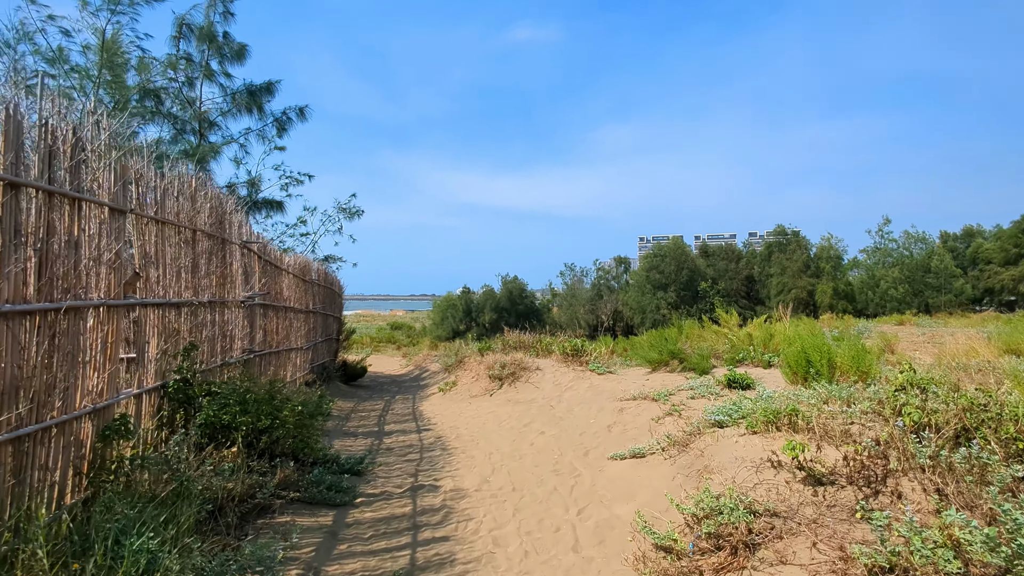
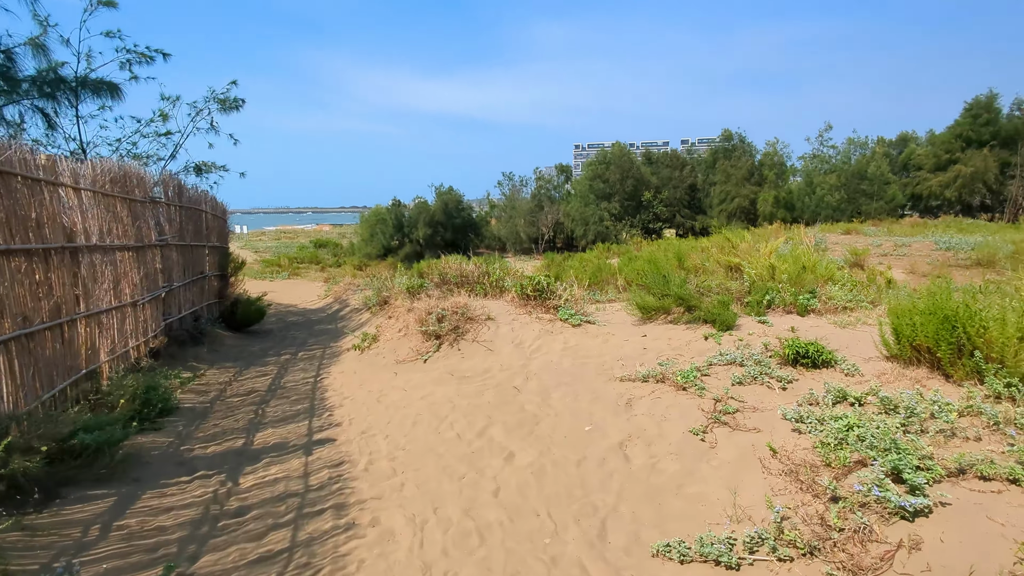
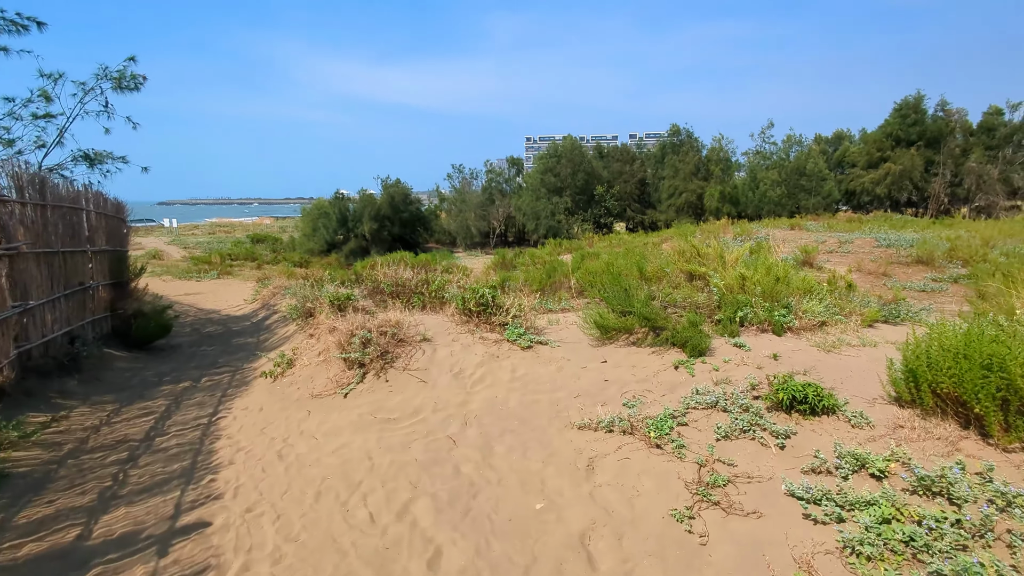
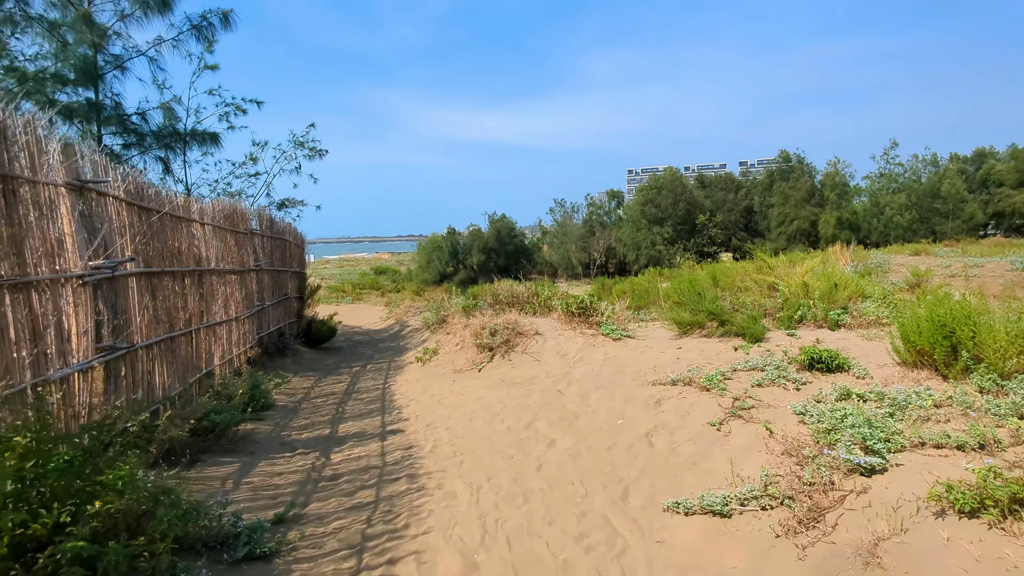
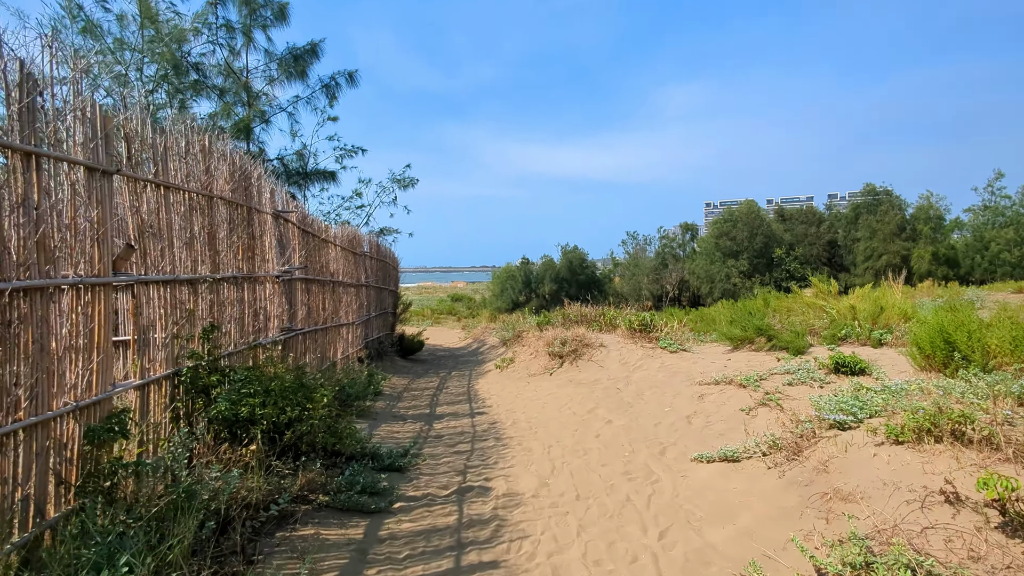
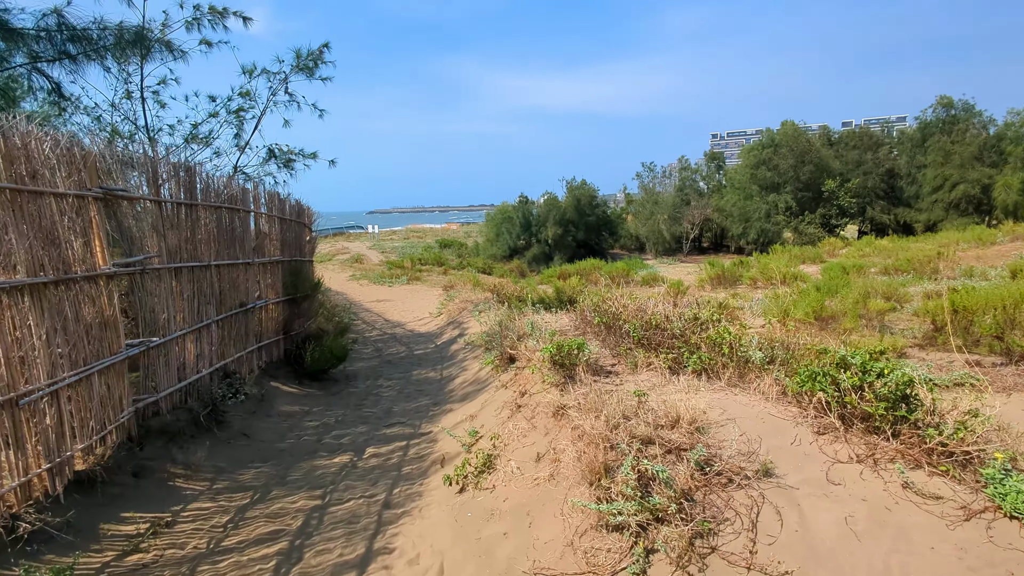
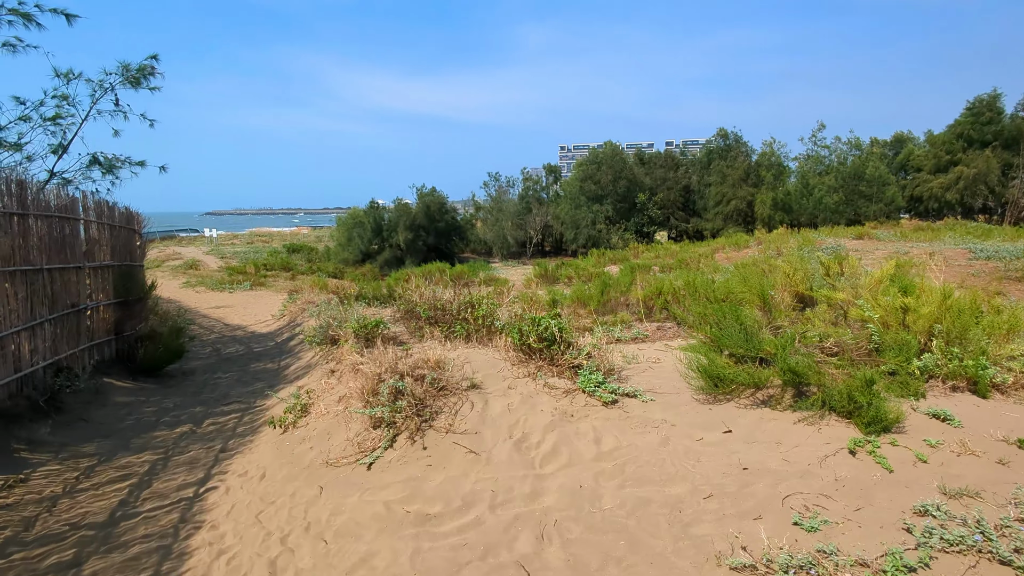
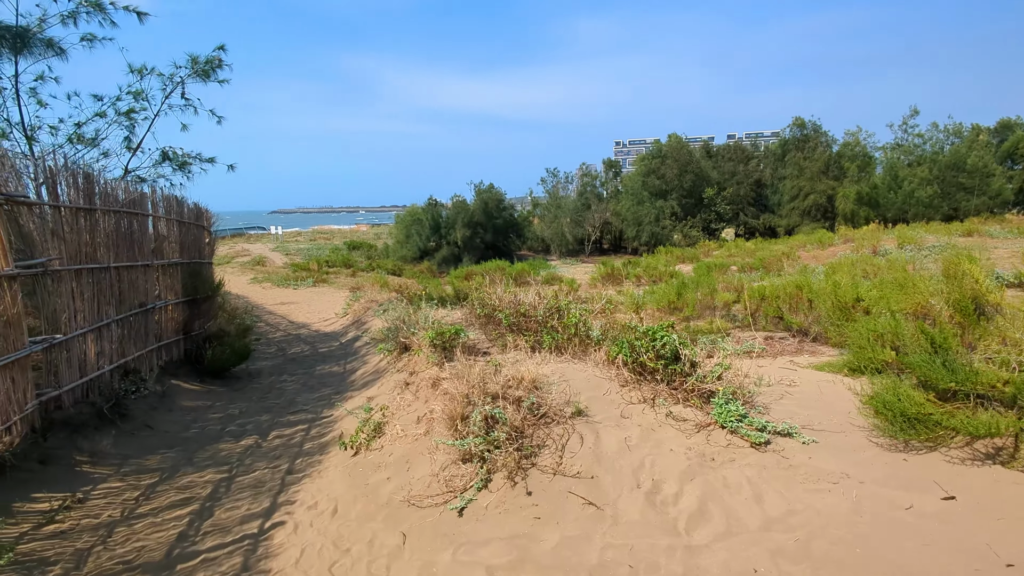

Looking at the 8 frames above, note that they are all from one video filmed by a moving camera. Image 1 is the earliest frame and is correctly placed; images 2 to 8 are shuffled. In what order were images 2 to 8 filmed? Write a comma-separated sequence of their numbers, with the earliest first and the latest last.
5, 4, 2, 3, 7, 8, 6
